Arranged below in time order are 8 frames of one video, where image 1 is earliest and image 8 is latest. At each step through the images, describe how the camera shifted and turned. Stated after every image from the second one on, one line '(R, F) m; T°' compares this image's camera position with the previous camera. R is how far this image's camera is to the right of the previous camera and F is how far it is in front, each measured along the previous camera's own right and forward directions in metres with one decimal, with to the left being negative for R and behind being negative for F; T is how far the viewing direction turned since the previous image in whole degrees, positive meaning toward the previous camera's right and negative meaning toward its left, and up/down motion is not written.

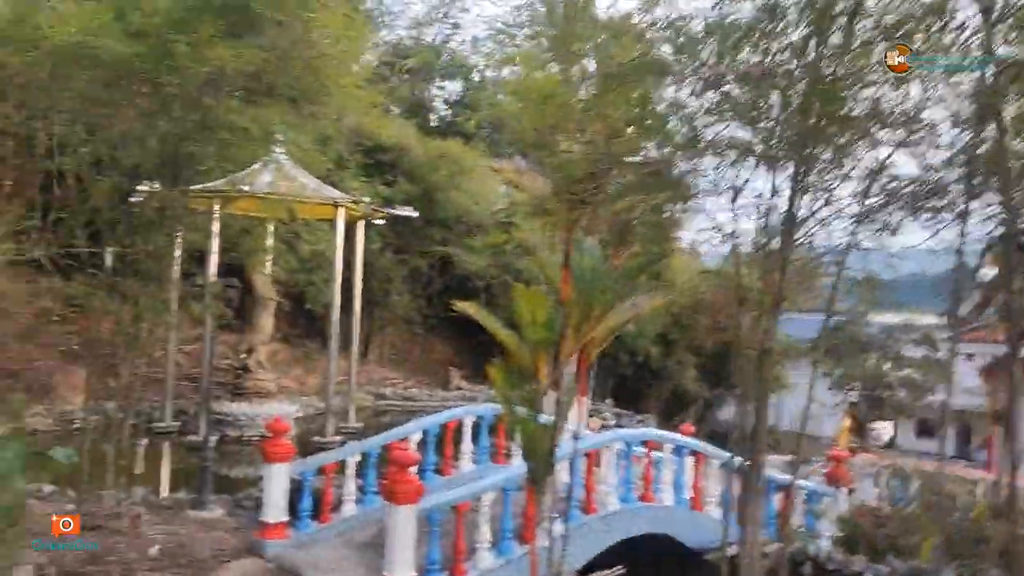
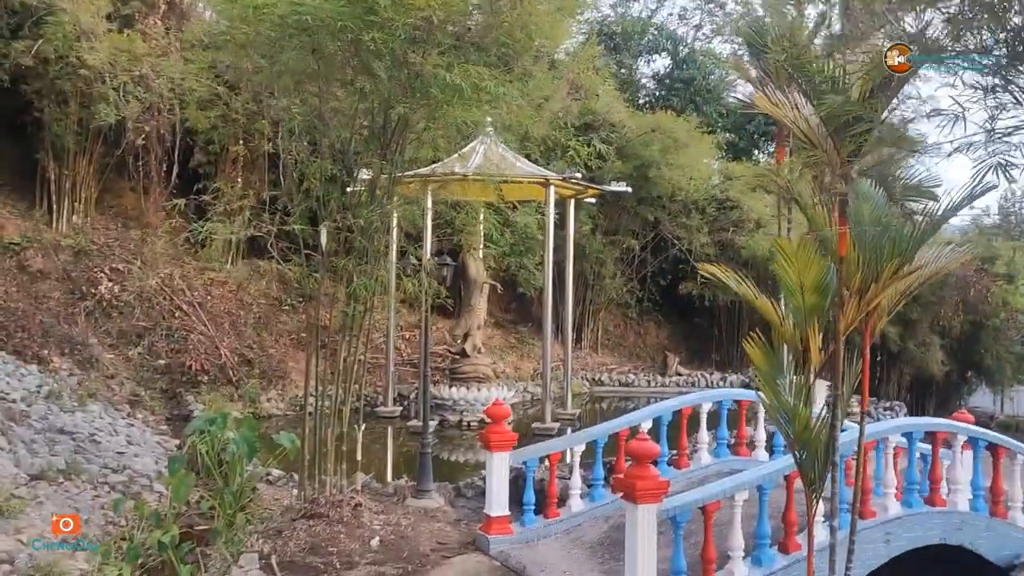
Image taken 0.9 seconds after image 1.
(-0.1, +0.4) m; -13°
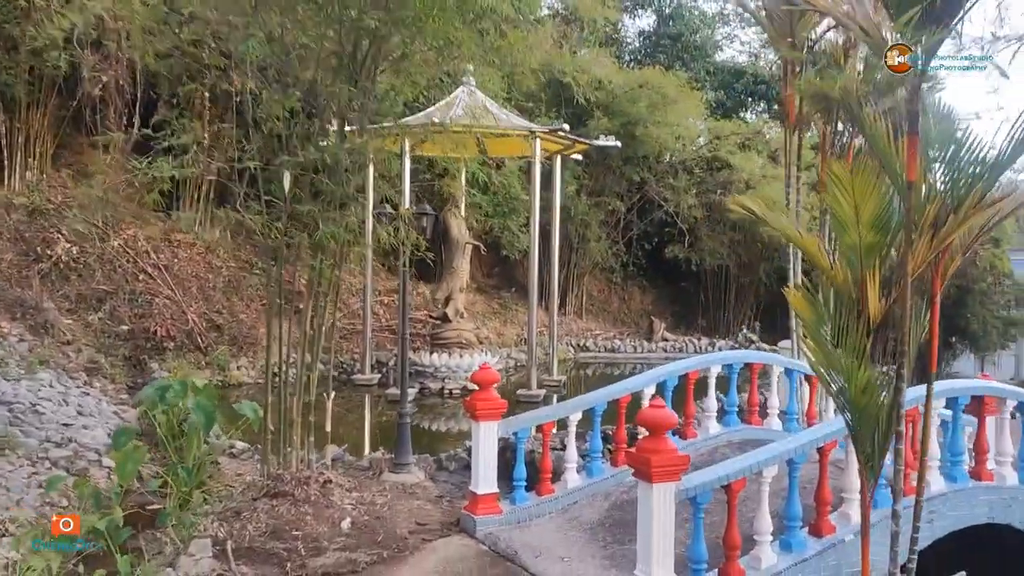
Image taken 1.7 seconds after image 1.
(0.0, +0.4) m; +1°
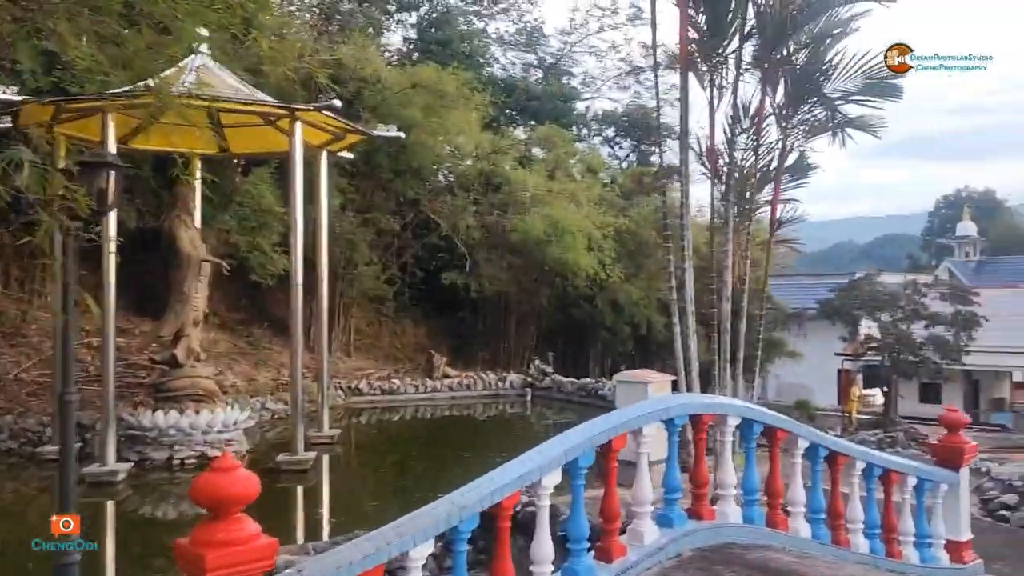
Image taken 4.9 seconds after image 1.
(0.0, +1.7) m; +16°
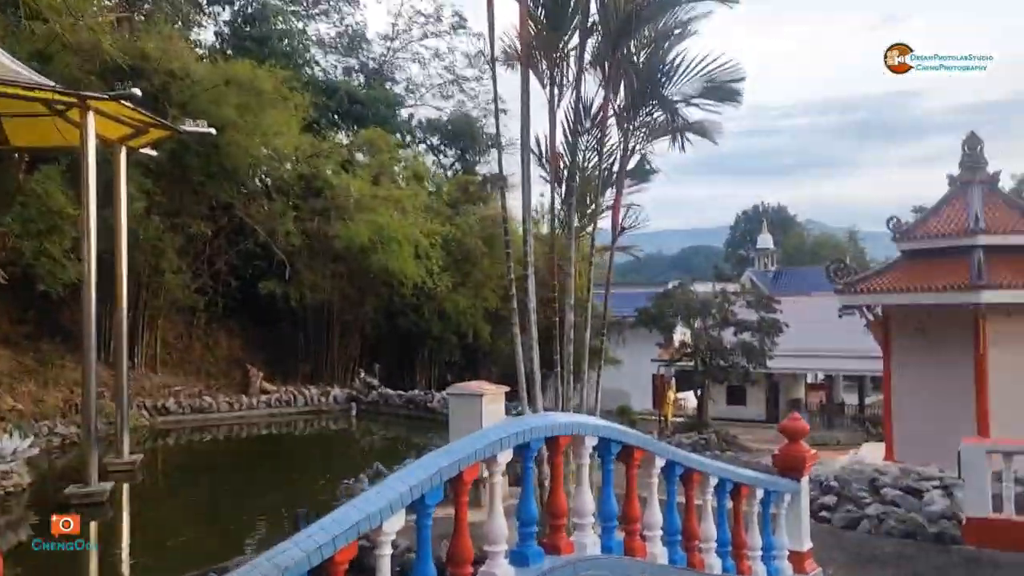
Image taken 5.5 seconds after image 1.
(0.0, +0.3) m; +11°
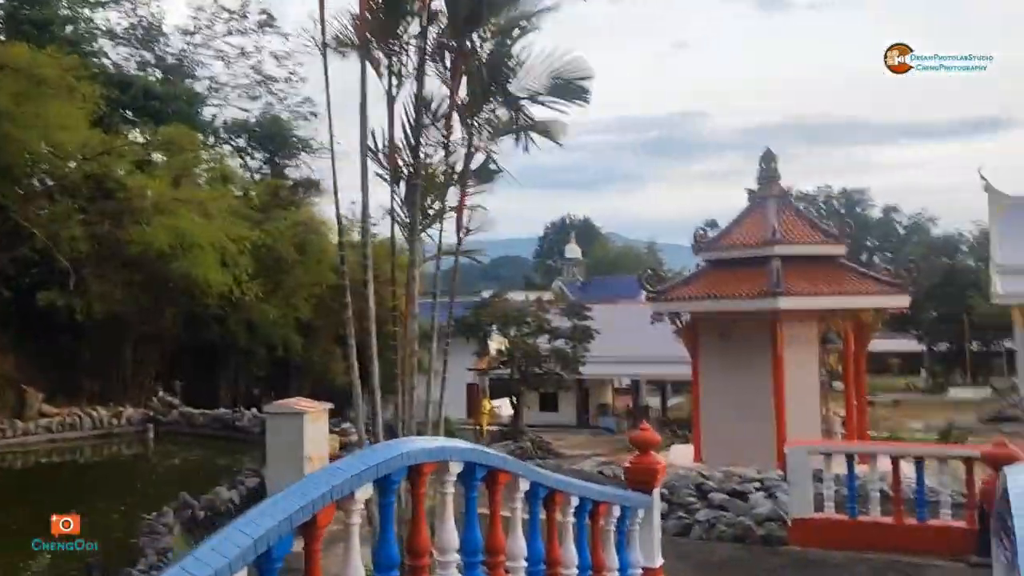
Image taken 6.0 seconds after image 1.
(-0.1, +0.3) m; +12°
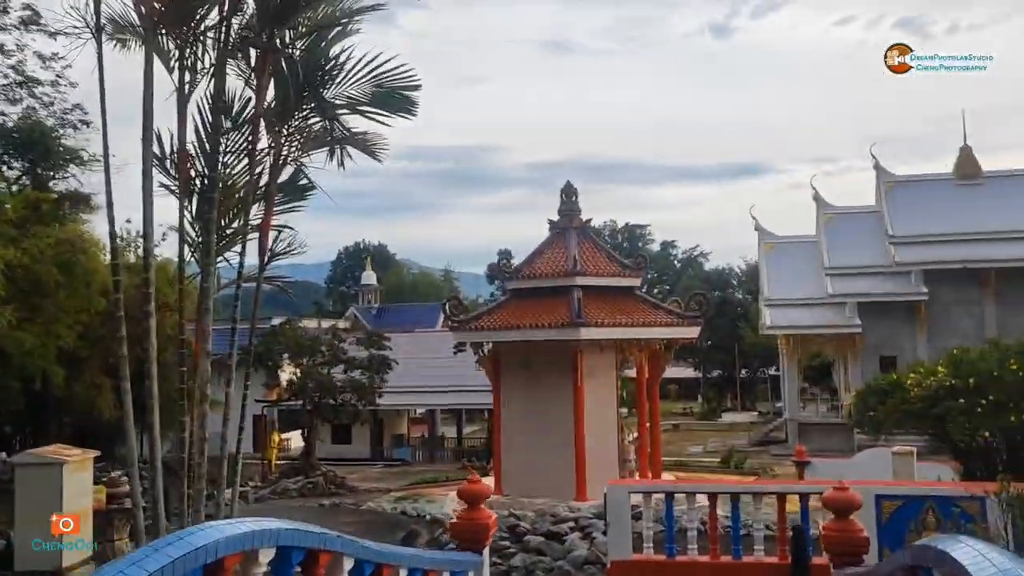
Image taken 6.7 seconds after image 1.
(-0.1, +0.3) m; +13°
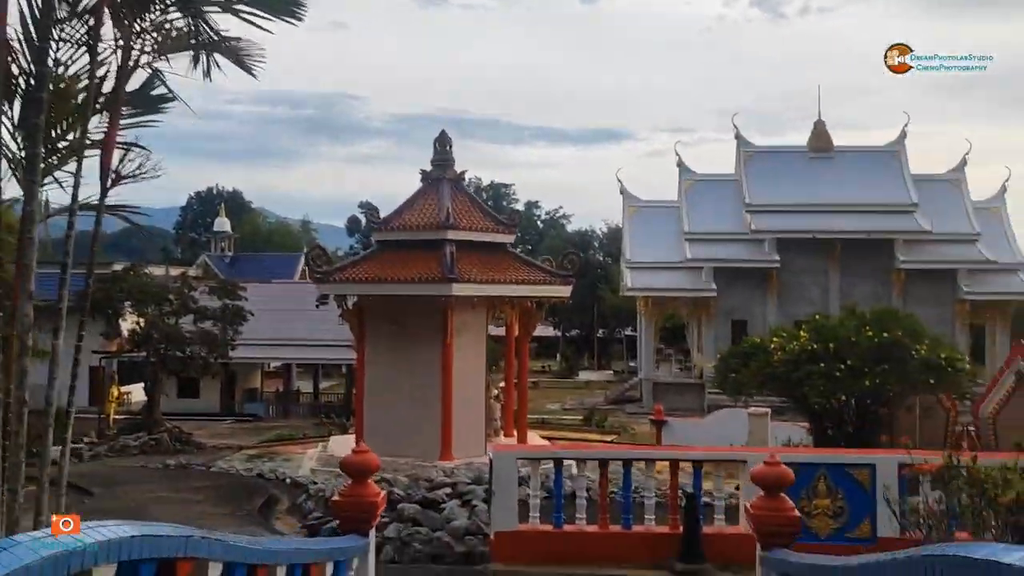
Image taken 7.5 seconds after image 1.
(-0.1, +0.4) m; +9°
